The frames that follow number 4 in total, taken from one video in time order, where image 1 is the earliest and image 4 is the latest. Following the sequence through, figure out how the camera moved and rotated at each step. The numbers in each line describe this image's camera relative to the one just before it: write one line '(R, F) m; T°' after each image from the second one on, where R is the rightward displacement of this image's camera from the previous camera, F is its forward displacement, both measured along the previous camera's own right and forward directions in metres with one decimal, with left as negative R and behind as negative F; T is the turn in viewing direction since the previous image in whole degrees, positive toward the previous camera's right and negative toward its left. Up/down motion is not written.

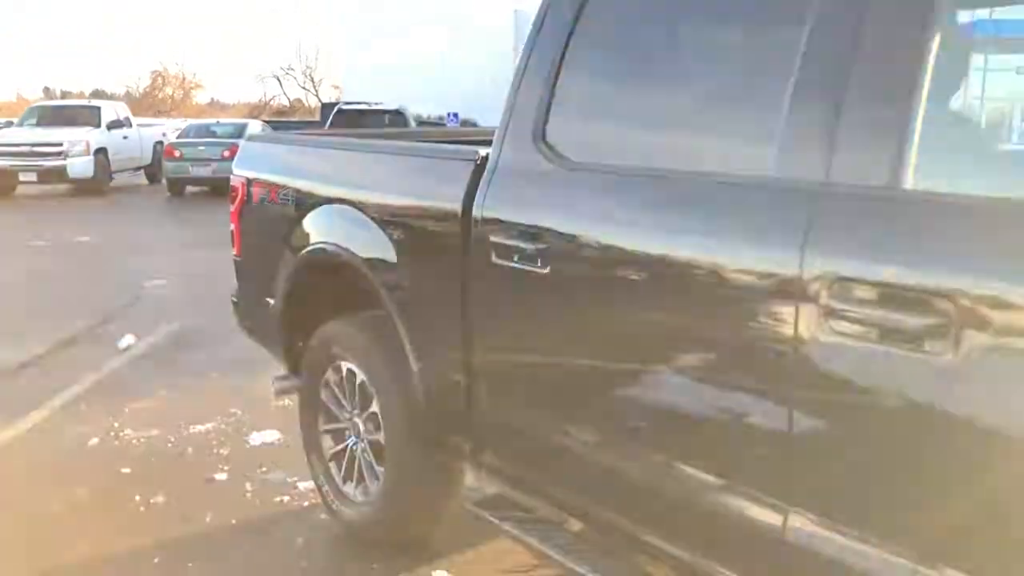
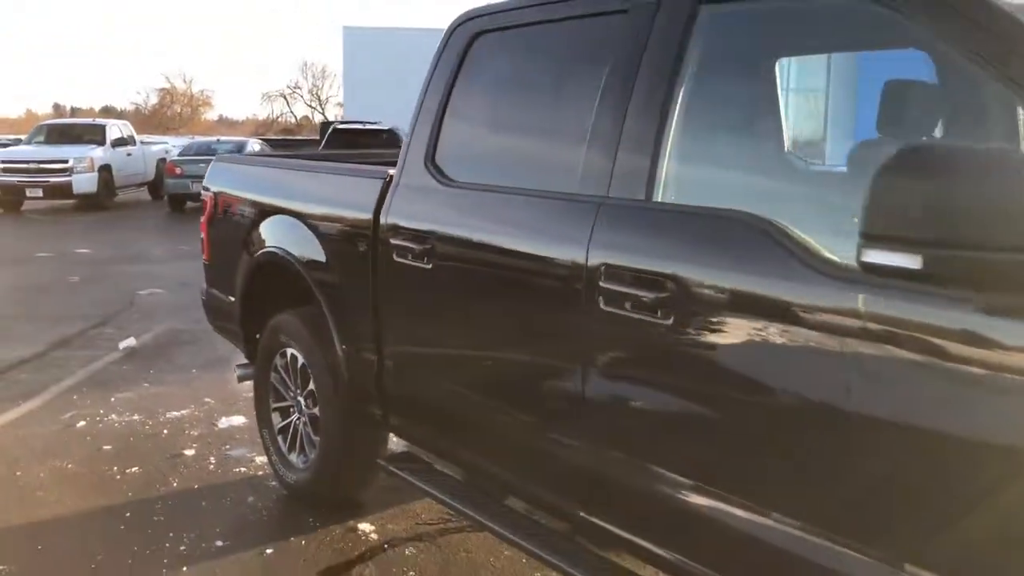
(+0.3, -0.6) m; 0°
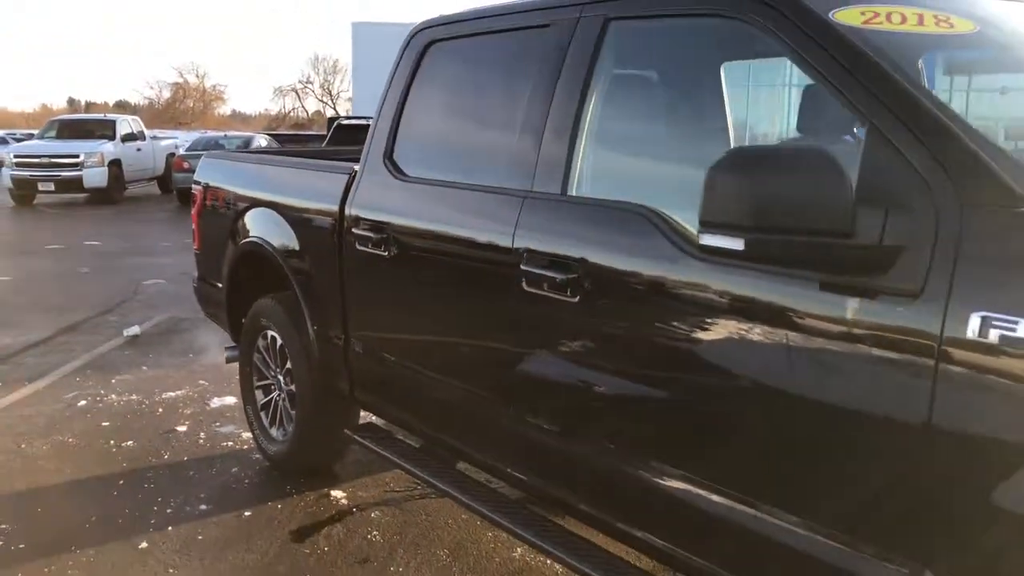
(+0.2, -0.3) m; -1°
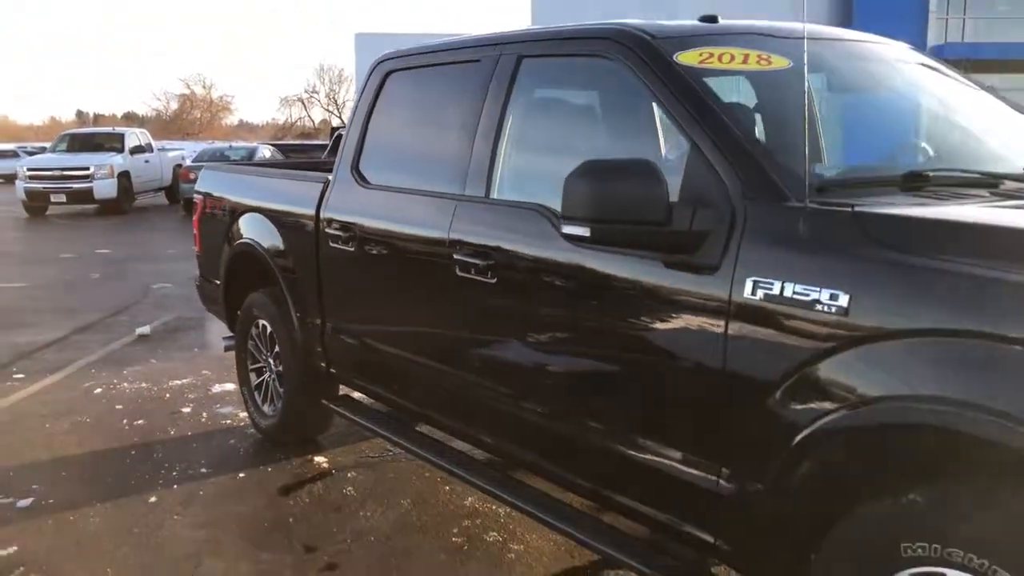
(+0.2, -0.6) m; 0°
